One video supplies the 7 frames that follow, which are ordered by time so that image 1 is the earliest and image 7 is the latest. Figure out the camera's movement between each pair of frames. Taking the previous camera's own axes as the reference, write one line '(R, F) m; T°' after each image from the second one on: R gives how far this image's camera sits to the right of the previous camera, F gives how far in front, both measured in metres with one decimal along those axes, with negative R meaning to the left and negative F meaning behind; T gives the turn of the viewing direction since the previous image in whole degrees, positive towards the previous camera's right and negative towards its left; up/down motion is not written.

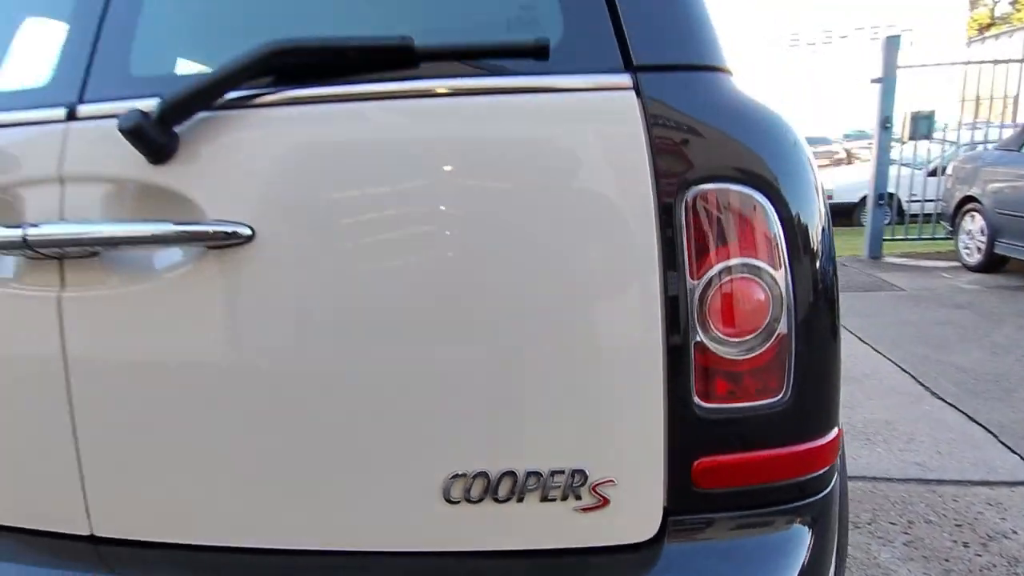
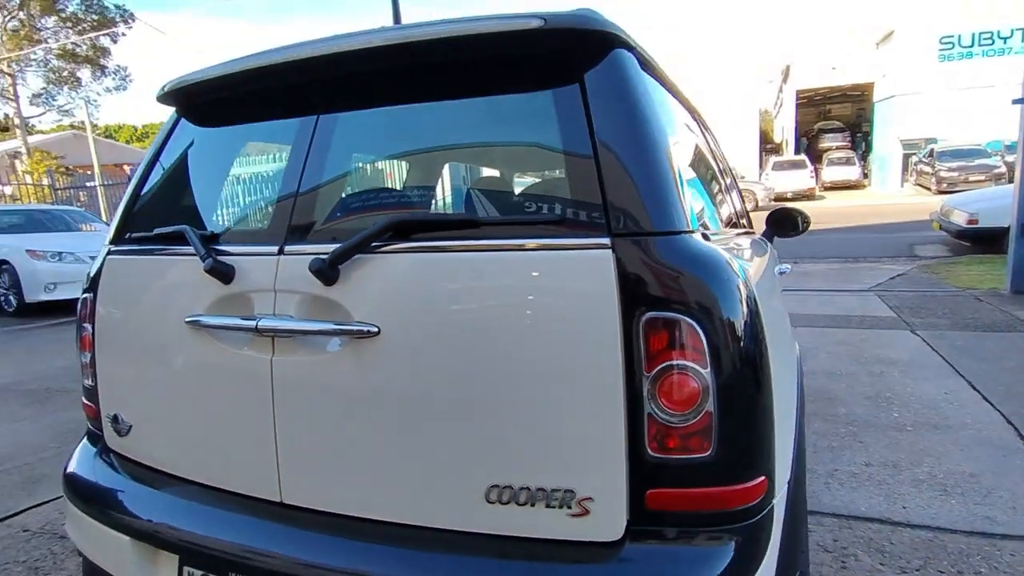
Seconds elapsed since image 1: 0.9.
(+0.2, -0.4) m; -11°
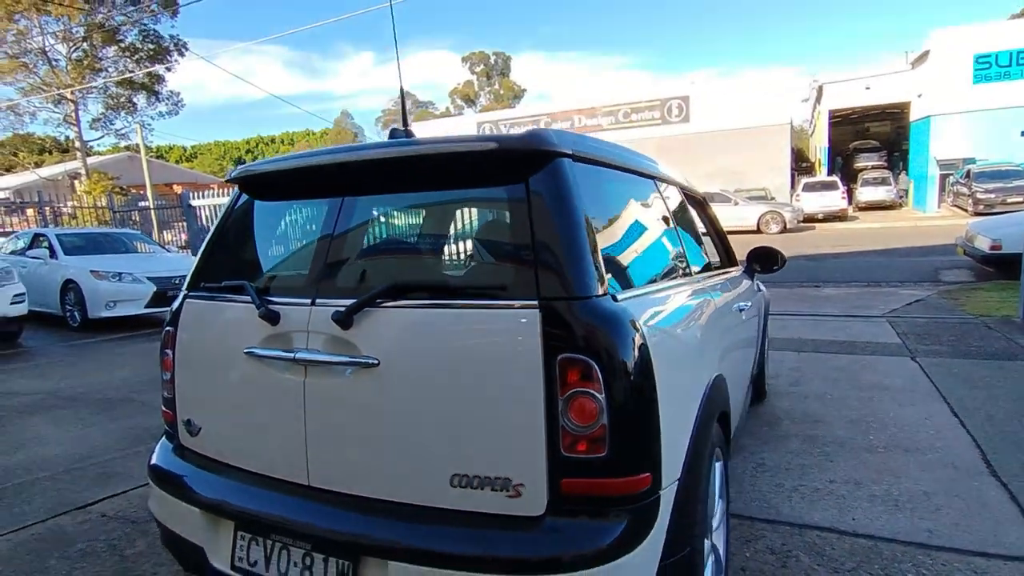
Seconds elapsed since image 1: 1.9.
(+0.2, -0.5) m; -3°
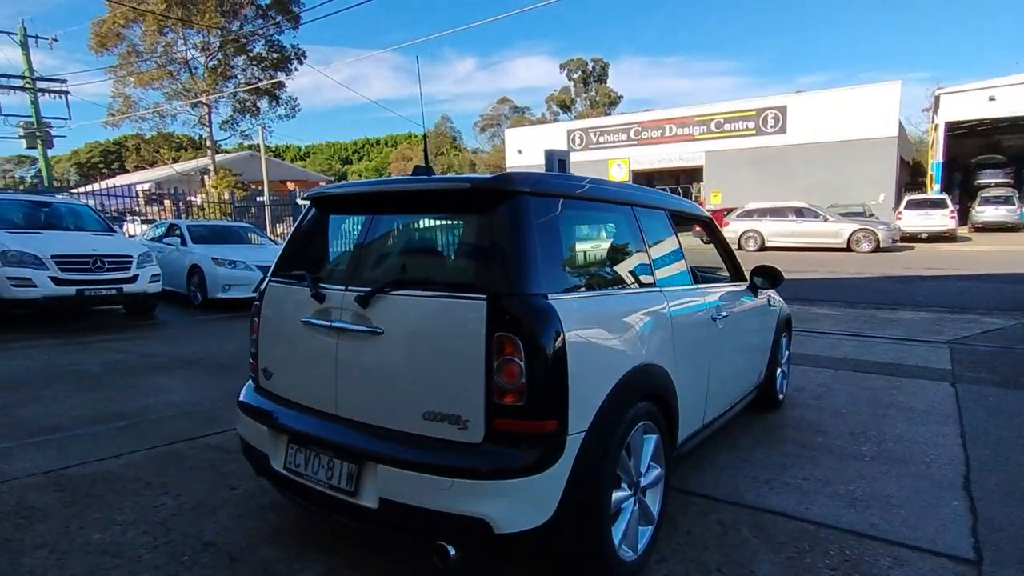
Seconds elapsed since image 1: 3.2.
(+0.5, -0.7) m; -9°
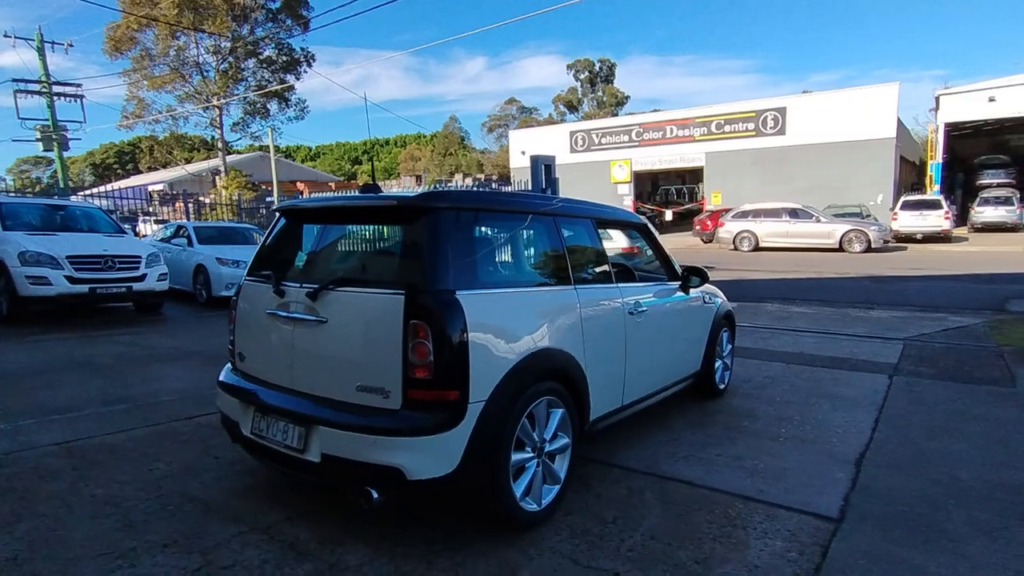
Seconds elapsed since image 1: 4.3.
(+0.5, -0.6) m; -1°
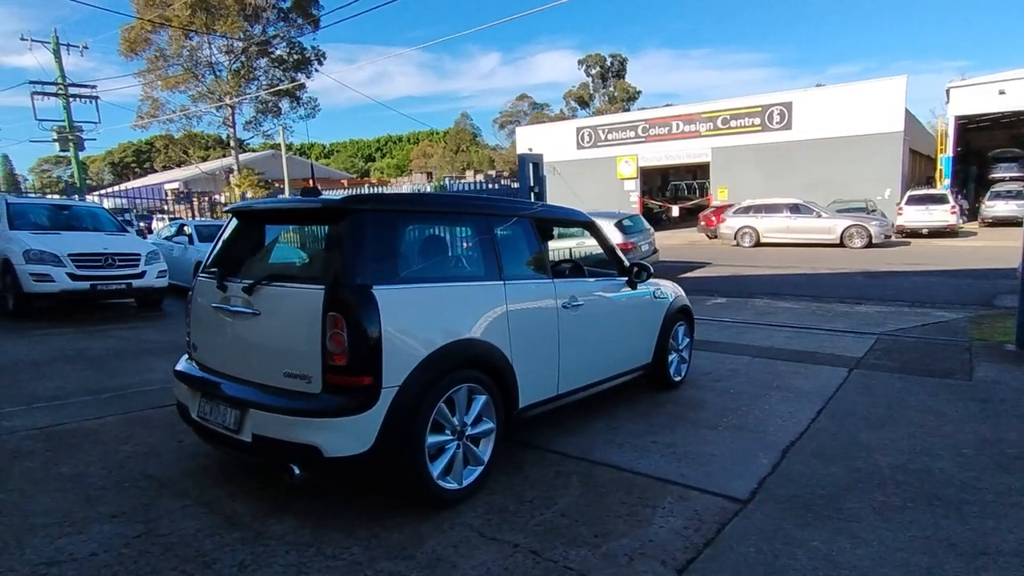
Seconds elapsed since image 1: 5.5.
(+0.5, -0.2) m; -1°
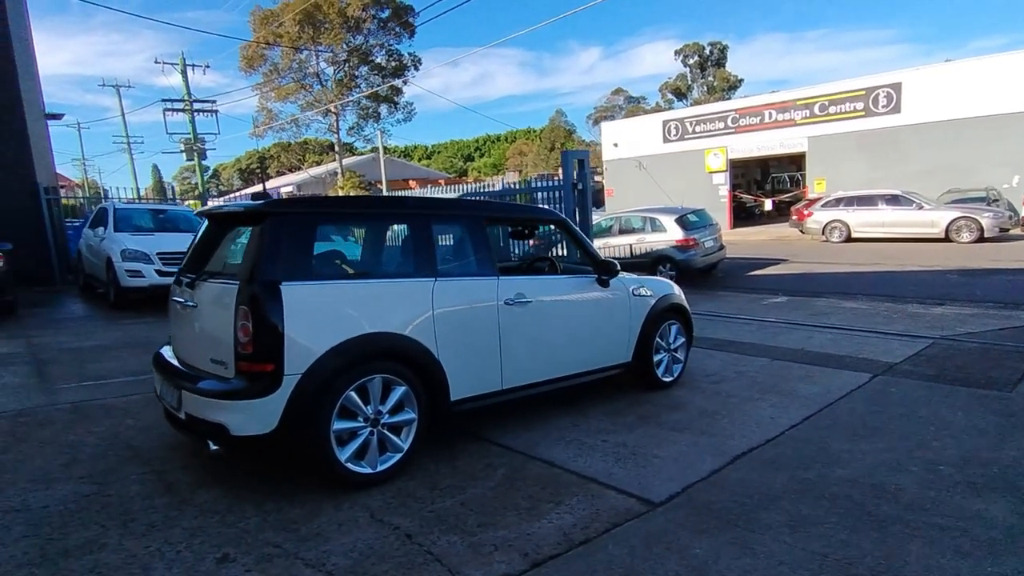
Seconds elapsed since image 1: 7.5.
(+1.2, 0.0) m; -10°
